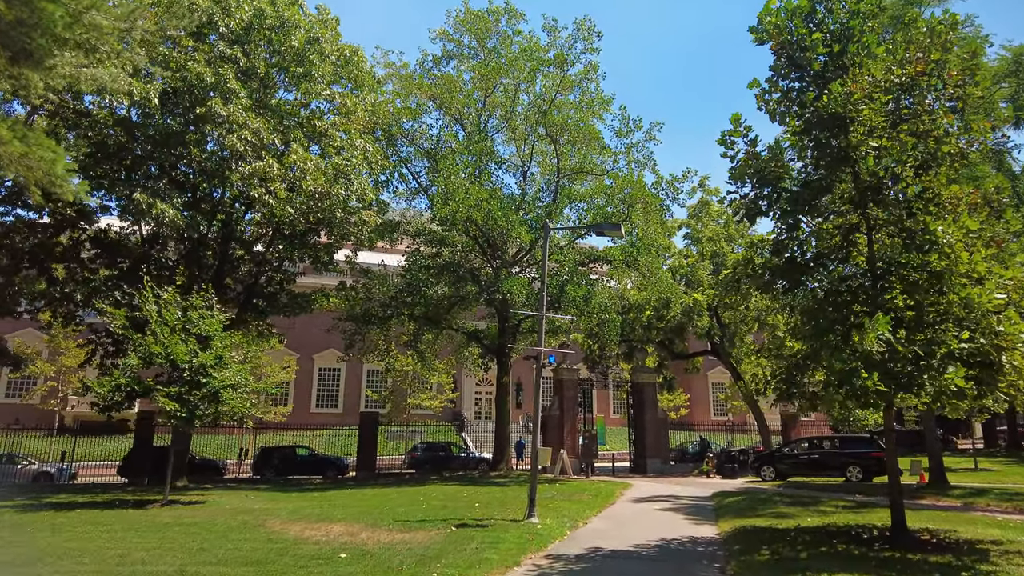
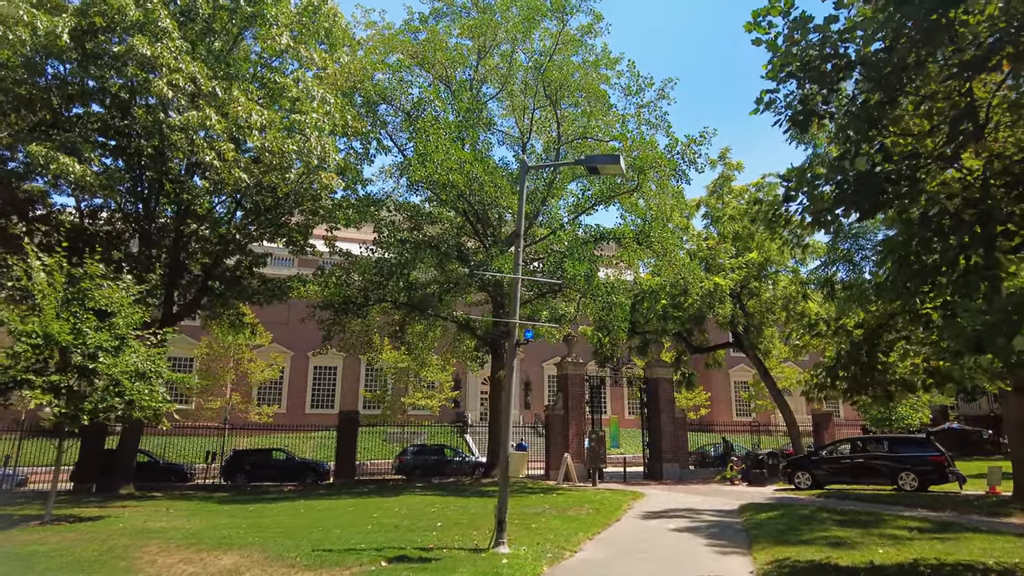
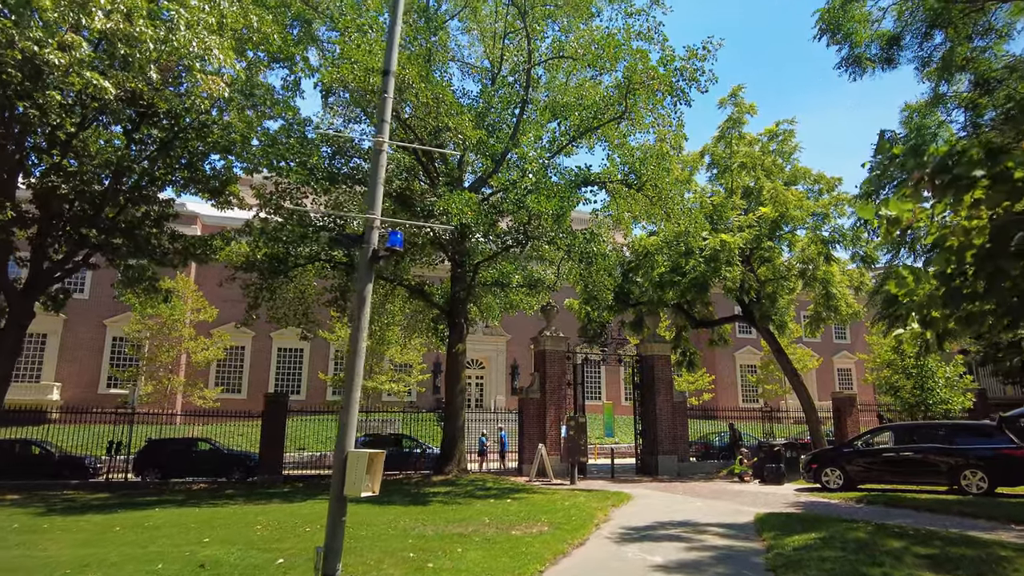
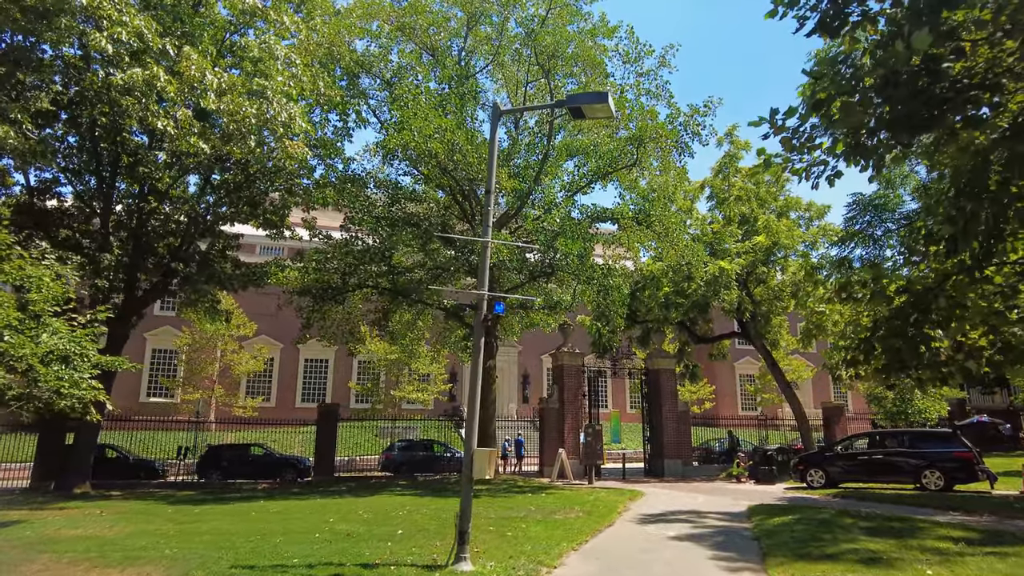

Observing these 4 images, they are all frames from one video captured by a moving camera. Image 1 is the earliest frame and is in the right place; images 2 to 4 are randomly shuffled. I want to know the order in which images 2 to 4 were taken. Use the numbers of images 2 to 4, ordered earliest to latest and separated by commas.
2, 4, 3
